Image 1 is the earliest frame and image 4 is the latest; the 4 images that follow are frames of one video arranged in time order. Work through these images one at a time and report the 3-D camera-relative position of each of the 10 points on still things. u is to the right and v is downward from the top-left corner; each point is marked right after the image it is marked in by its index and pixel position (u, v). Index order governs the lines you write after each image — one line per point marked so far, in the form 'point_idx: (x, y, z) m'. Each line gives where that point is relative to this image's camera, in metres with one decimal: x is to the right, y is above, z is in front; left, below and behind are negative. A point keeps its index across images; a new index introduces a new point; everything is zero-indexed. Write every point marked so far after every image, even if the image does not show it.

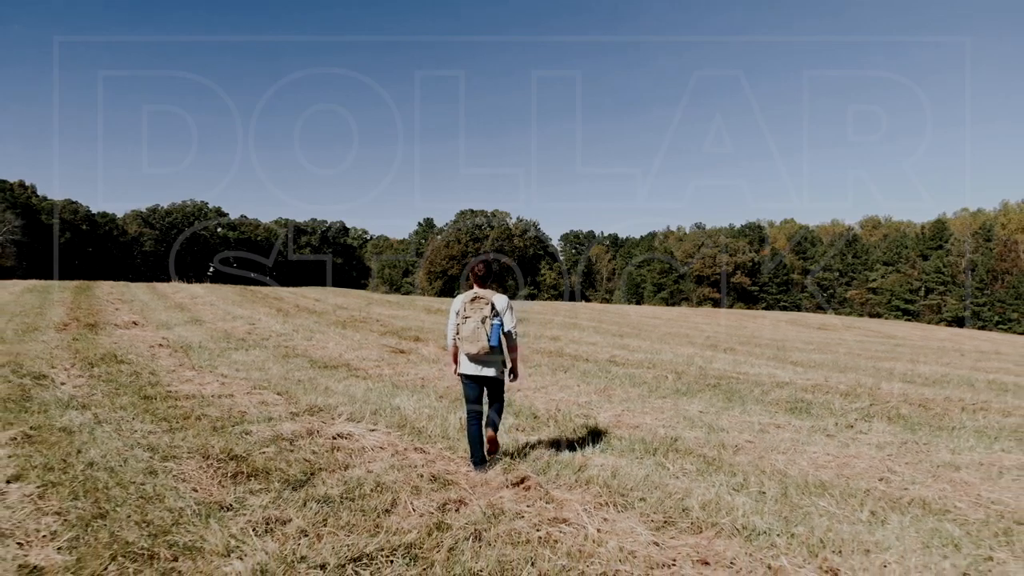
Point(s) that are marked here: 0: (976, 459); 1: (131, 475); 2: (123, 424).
0: (+5.9, -2.2, +6.4) m
1: (-3.7, -1.8, +5.0) m
2: (-5.2, -1.8, +6.8) m
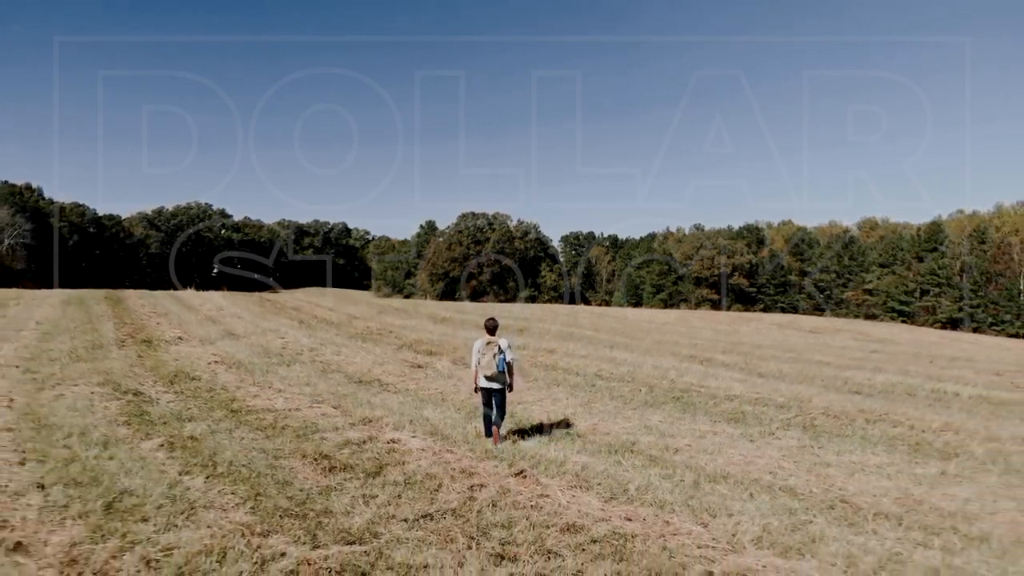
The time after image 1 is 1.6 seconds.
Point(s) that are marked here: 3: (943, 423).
0: (+5.9, -3.0, +8.9) m
1: (-3.7, -2.7, +7.5) m
2: (-5.2, -2.6, +9.3) m
3: (+10.0, -3.1, +11.7) m
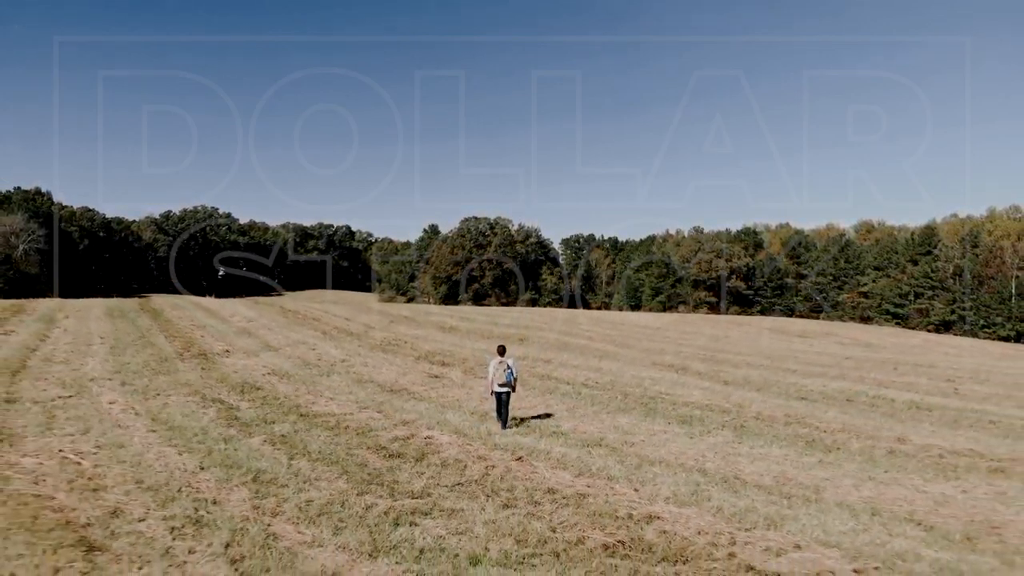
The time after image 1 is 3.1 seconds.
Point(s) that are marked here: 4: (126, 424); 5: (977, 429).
0: (+6.0, -4.0, +12.4) m
1: (-3.6, -3.6, +11.0) m
2: (-5.1, -3.6, +12.7) m
3: (+10.0, -4.1, +15.2) m
4: (-9.8, -3.5, +12.9) m
5: (+16.7, -5.1, +18.2) m
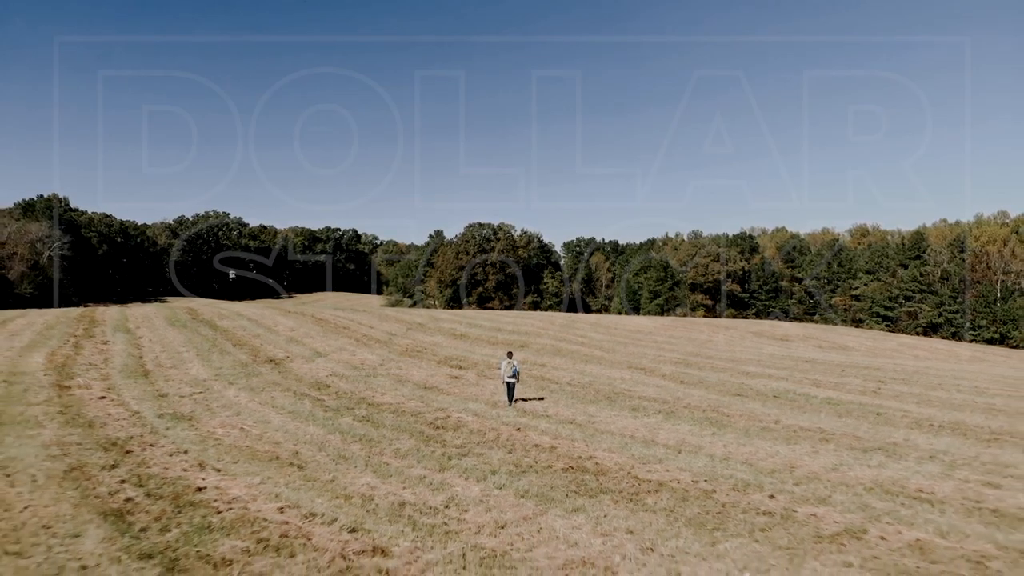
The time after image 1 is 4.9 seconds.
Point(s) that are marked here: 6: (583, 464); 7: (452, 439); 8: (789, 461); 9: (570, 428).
0: (+6.0, -5.2, +18.8) m
1: (-3.6, -4.8, +17.5) m
2: (-5.1, -4.8, +19.3) m
3: (+10.1, -5.3, +21.6) m
4: (-9.7, -4.7, +19.4) m
5: (+16.8, -6.3, +24.6) m
6: (+2.0, -4.9, +14.1) m
7: (-1.8, -4.9, +16.1) m
8: (+8.6, -5.4, +15.7) m
9: (+2.0, -4.9, +17.7) m
